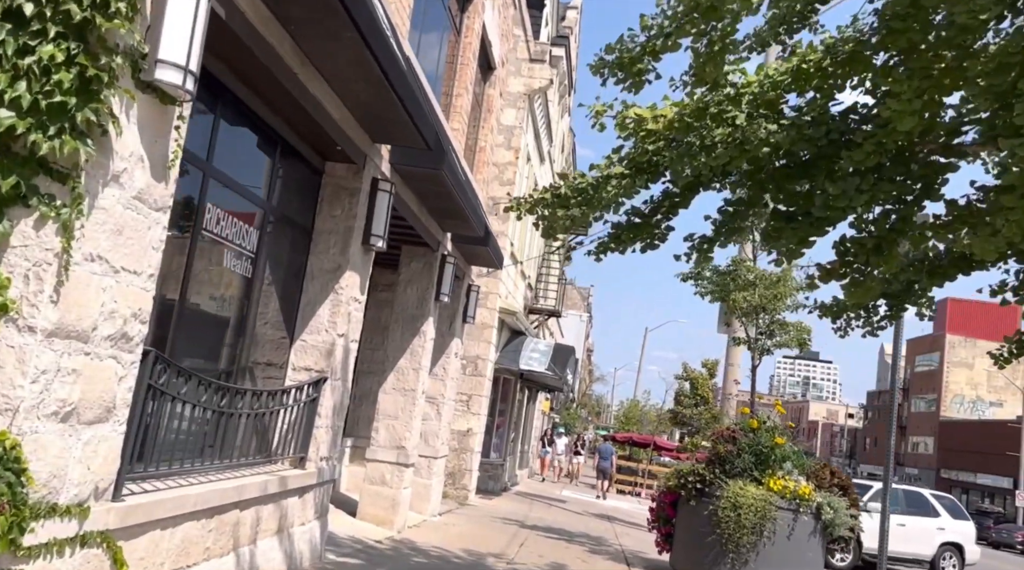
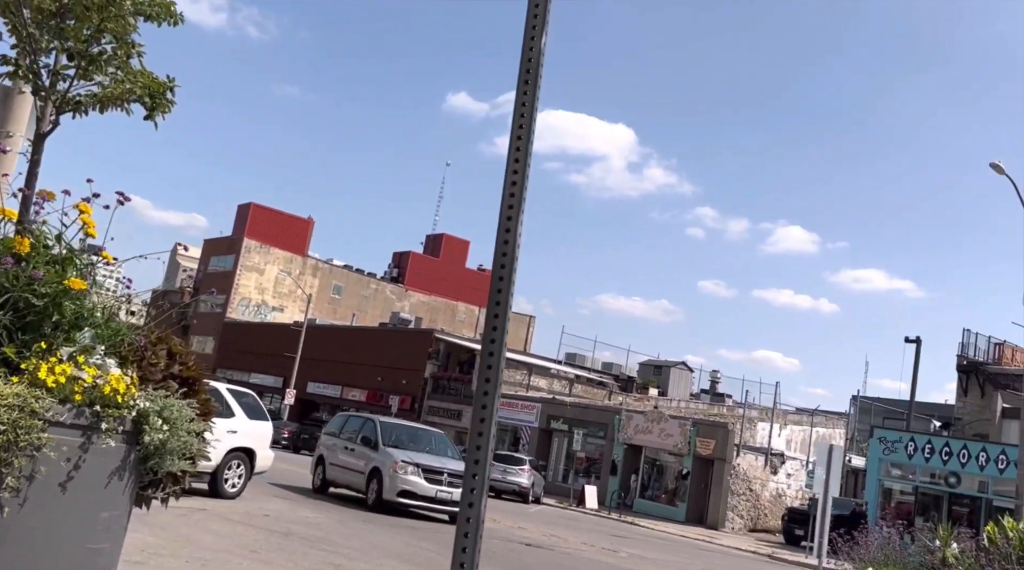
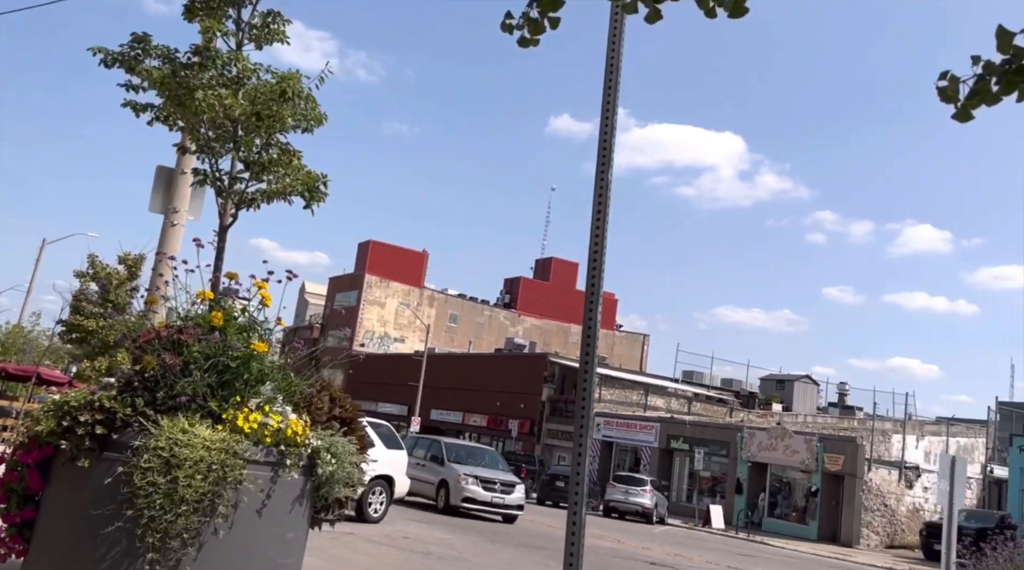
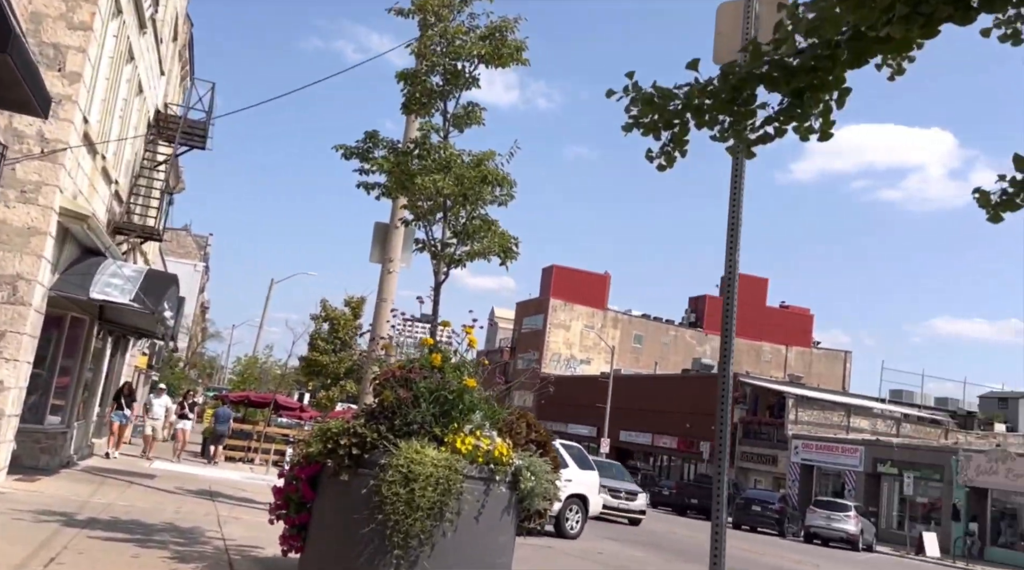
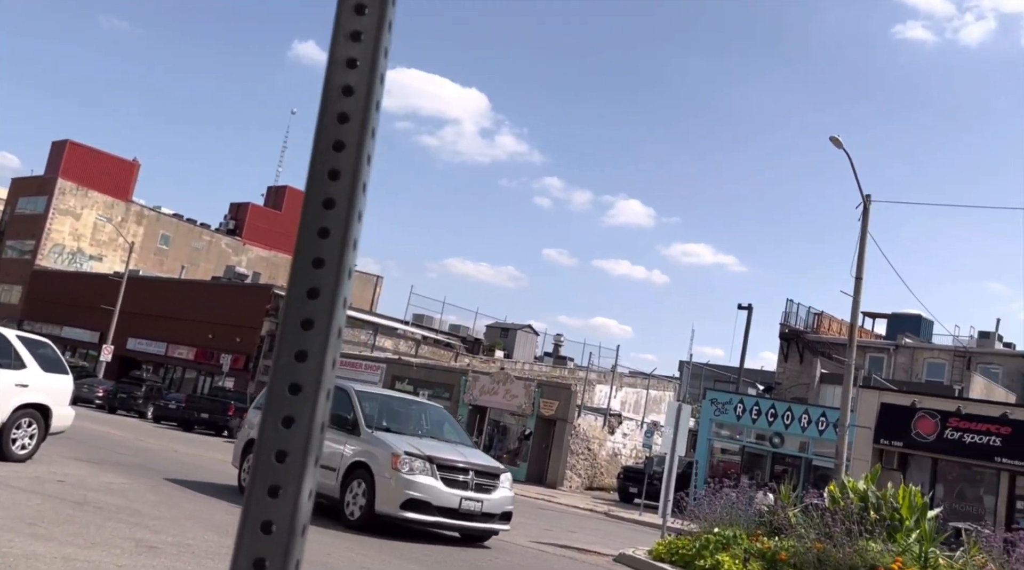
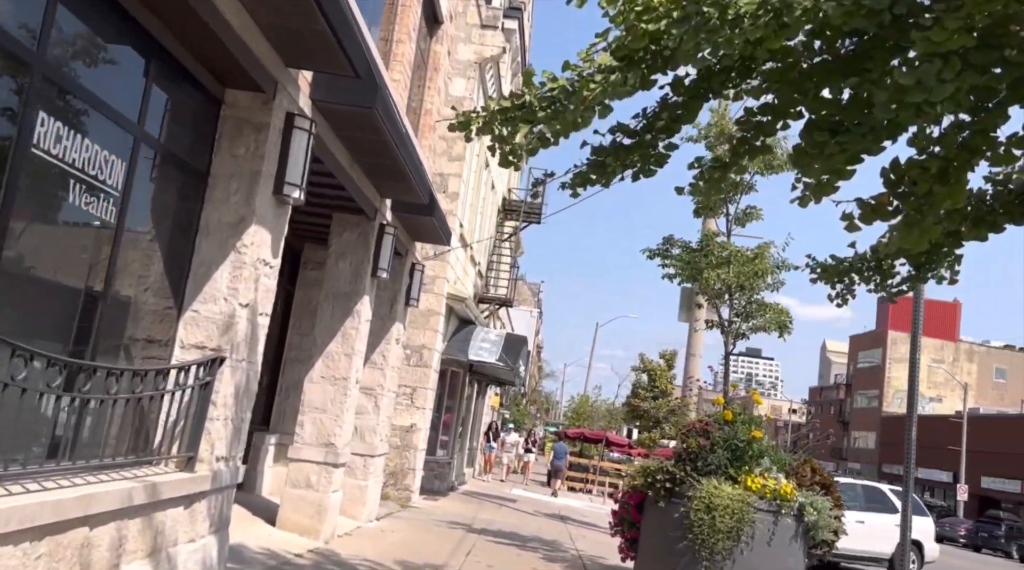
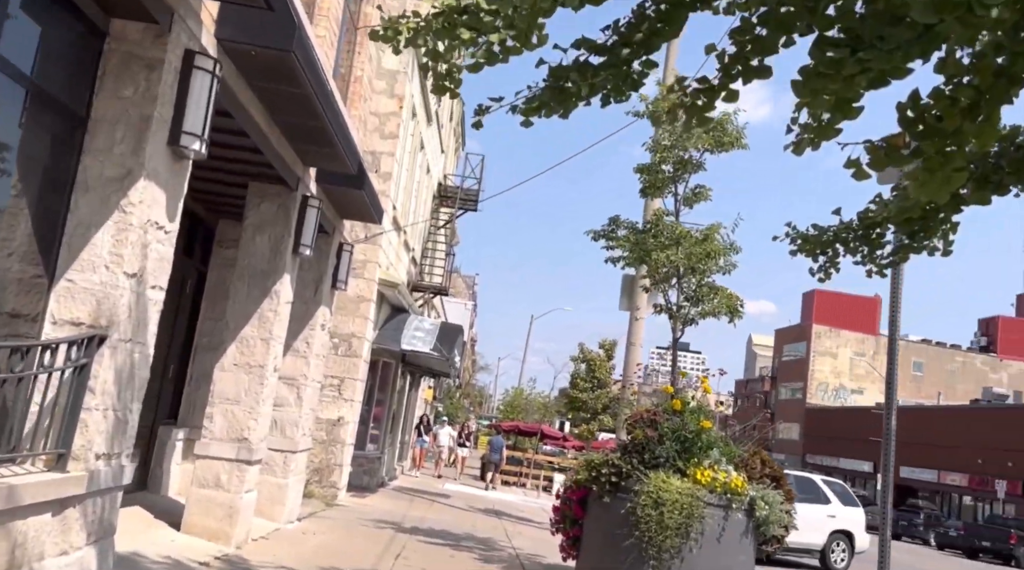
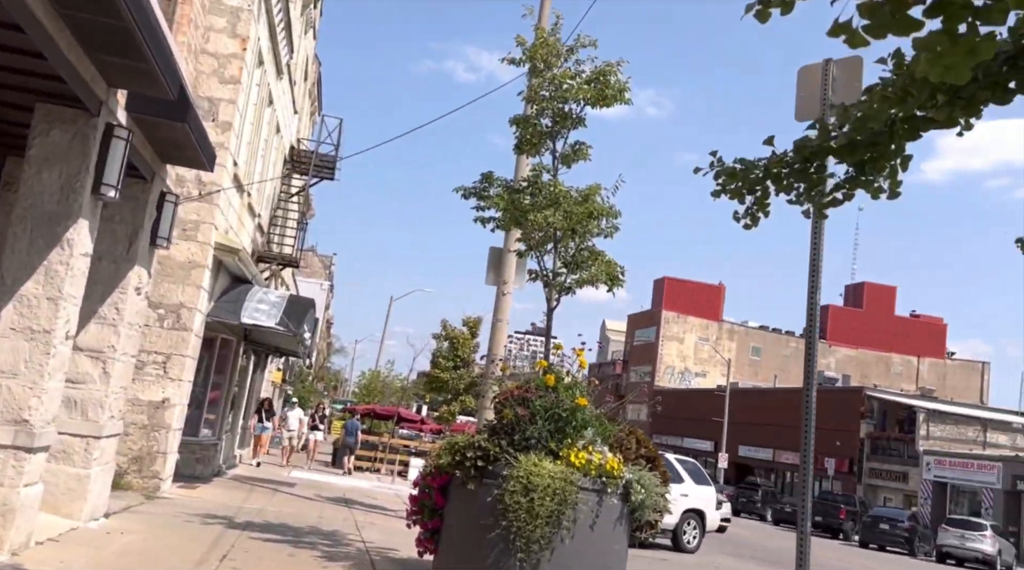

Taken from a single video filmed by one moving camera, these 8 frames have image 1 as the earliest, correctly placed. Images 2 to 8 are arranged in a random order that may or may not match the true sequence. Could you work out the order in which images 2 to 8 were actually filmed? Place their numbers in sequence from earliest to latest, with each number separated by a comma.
6, 7, 8, 4, 3, 2, 5
